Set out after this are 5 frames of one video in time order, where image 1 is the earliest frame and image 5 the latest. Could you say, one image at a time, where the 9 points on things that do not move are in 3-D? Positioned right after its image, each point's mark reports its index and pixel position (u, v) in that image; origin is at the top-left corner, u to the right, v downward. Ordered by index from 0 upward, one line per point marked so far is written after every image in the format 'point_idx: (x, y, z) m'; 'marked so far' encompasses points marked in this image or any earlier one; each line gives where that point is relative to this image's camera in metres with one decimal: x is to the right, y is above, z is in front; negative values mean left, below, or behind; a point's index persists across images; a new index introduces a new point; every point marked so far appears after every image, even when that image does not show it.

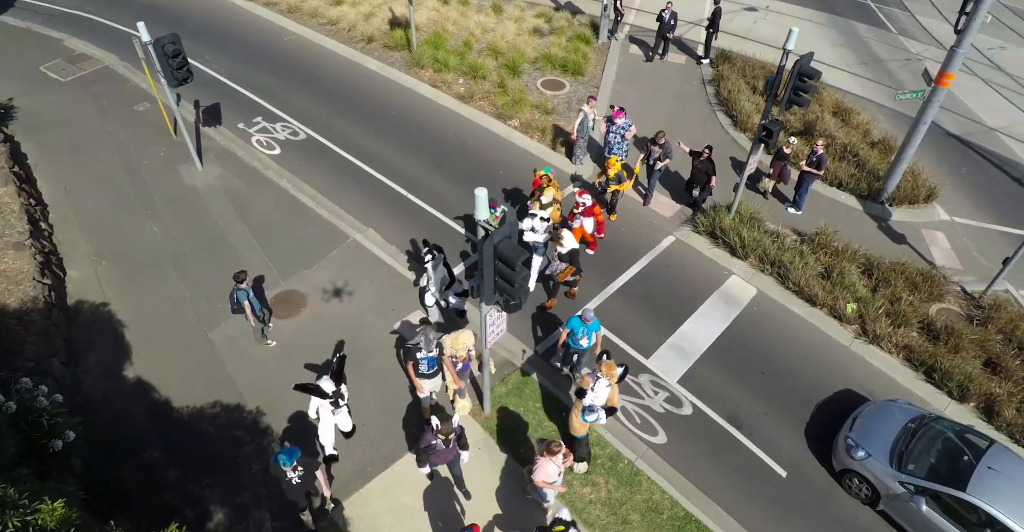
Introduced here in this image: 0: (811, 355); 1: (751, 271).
0: (+4.7, -1.4, +9.7) m
1: (+4.2, -0.1, +10.7) m
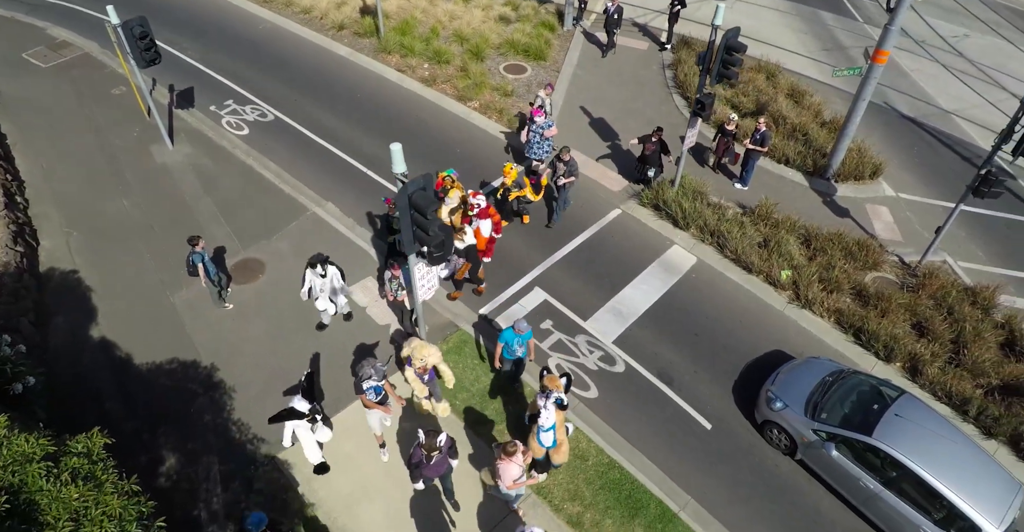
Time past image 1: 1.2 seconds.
0: (+3.8, -0.9, +10.1) m
1: (+3.3, +0.5, +11.2) m
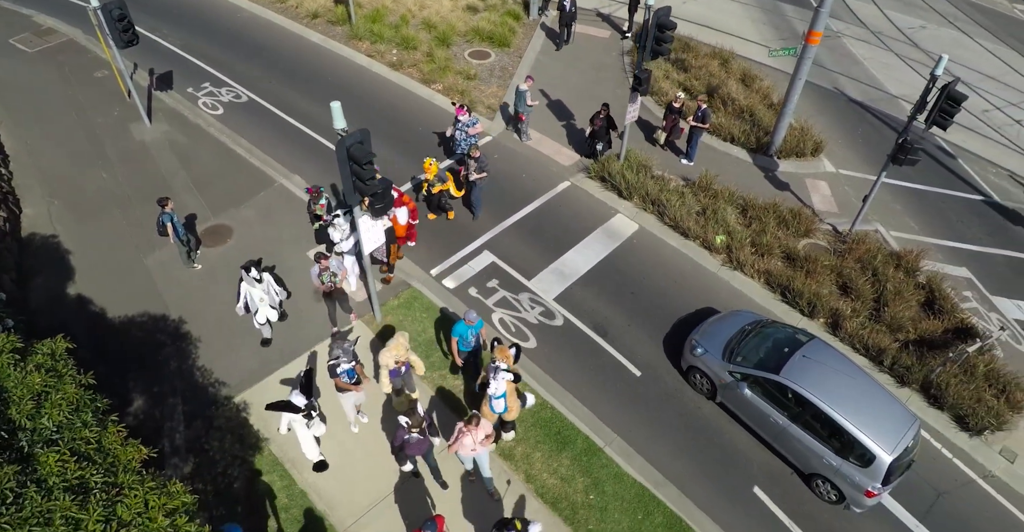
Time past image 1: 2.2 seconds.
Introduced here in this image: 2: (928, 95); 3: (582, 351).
0: (+3.0, -0.2, +10.8) m
1: (+2.4, +1.1, +11.9) m
2: (+6.9, +2.8, +10.0) m
3: (+1.1, -1.4, +9.8) m
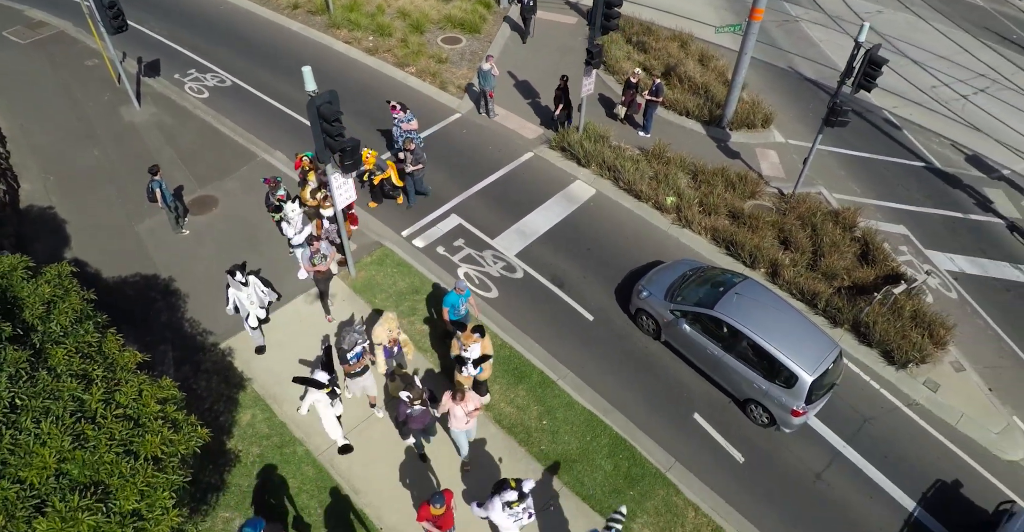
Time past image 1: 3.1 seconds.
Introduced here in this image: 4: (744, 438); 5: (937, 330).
0: (+2.3, +0.6, +11.7) m
1: (+1.7, +1.9, +12.8) m
2: (+6.2, +3.7, +11.0) m
3: (+0.5, -0.6, +10.7) m
4: (+3.5, -2.6, +9.3) m
5: (+7.4, -1.1, +10.6) m
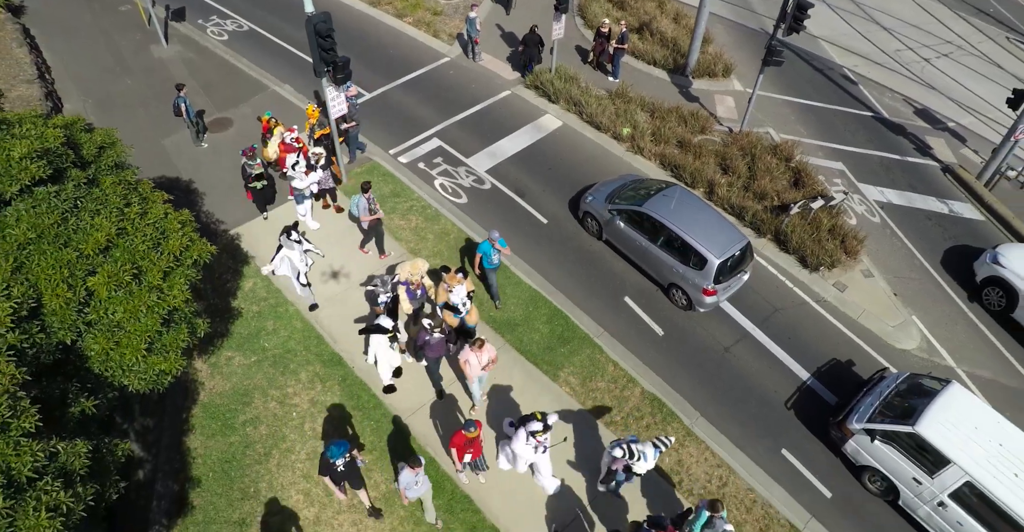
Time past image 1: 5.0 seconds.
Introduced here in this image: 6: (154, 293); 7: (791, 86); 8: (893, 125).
0: (+1.7, +2.4, +13.3) m
1: (+1.2, +3.7, +14.4) m
2: (+5.6, +5.3, +12.4) m
3: (-0.2, +1.2, +12.3) m
4: (+2.8, -0.9, +10.9) m
5: (+6.7, +0.5, +12.1) m
6: (-4.1, -0.3, +6.9) m
7: (+7.9, +5.1, +17.1) m
8: (+10.1, +3.8, +16.2) m
